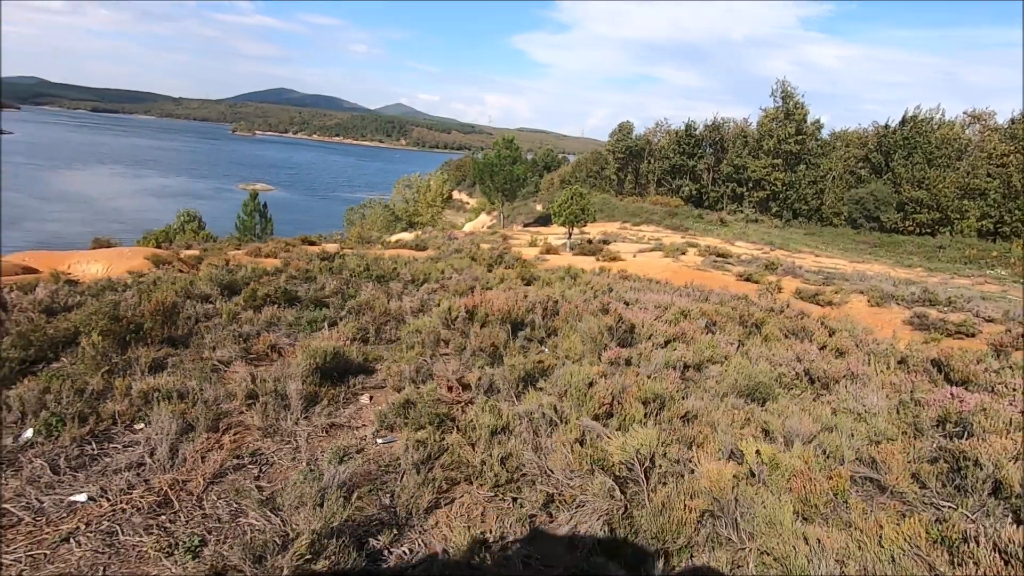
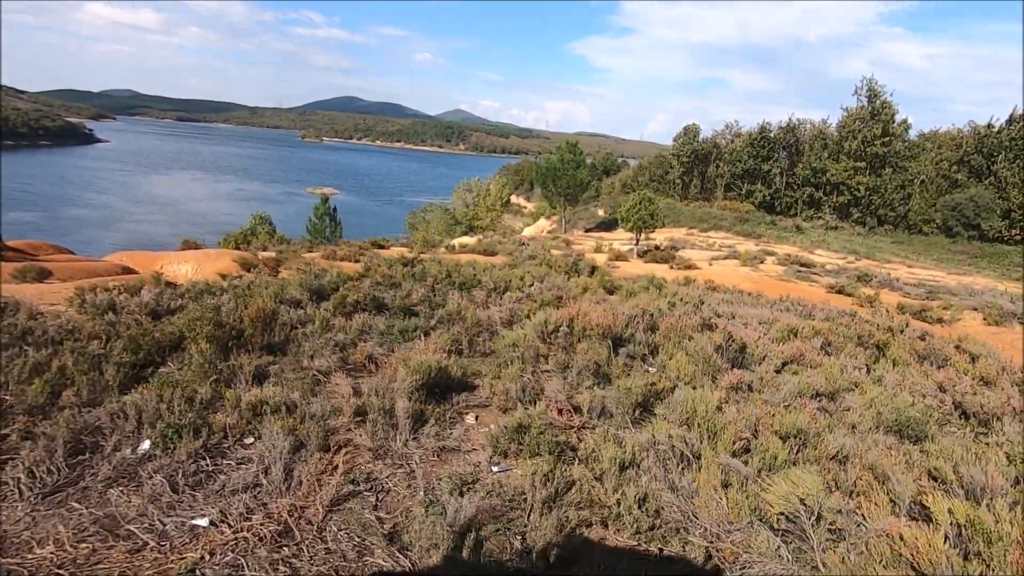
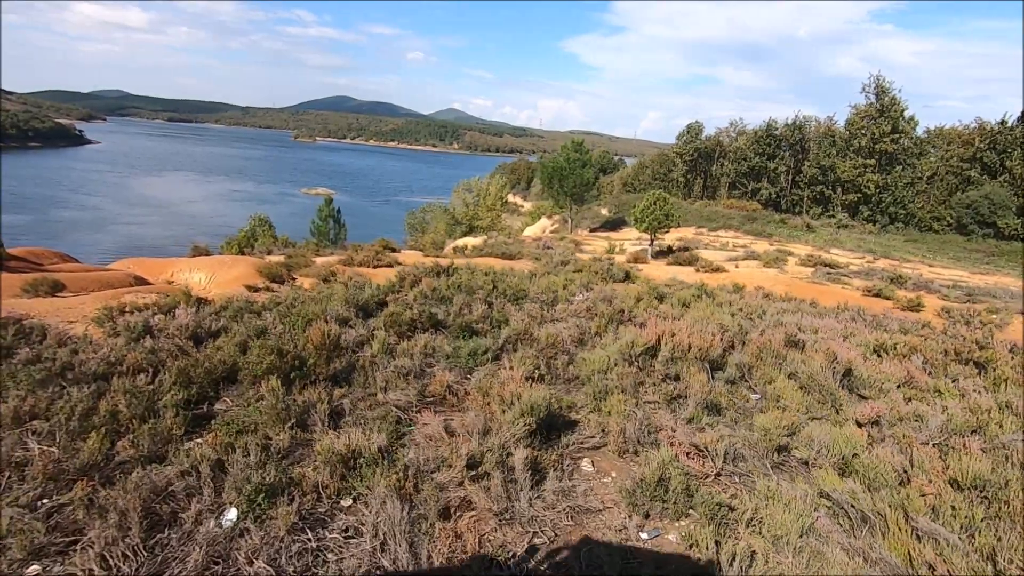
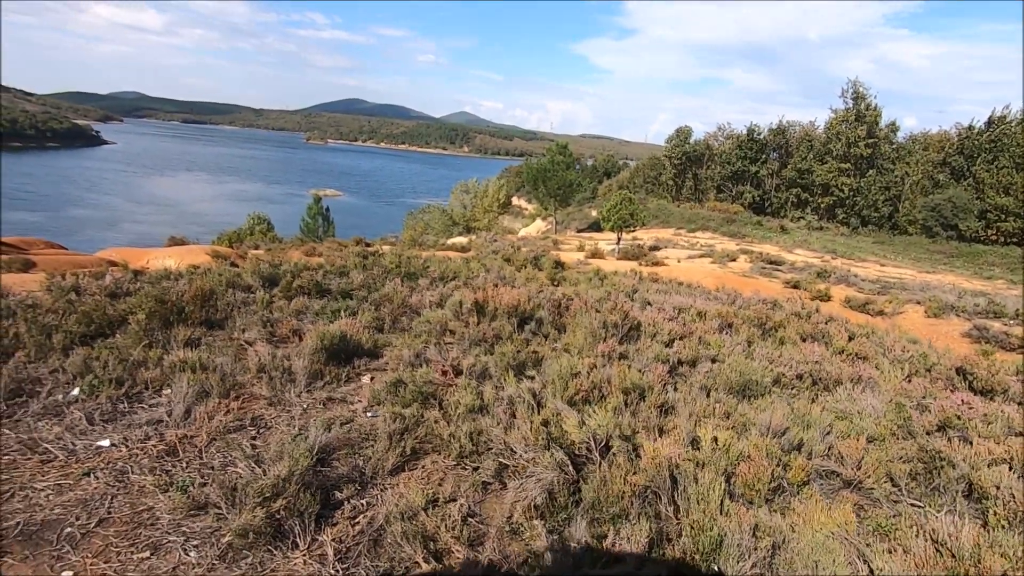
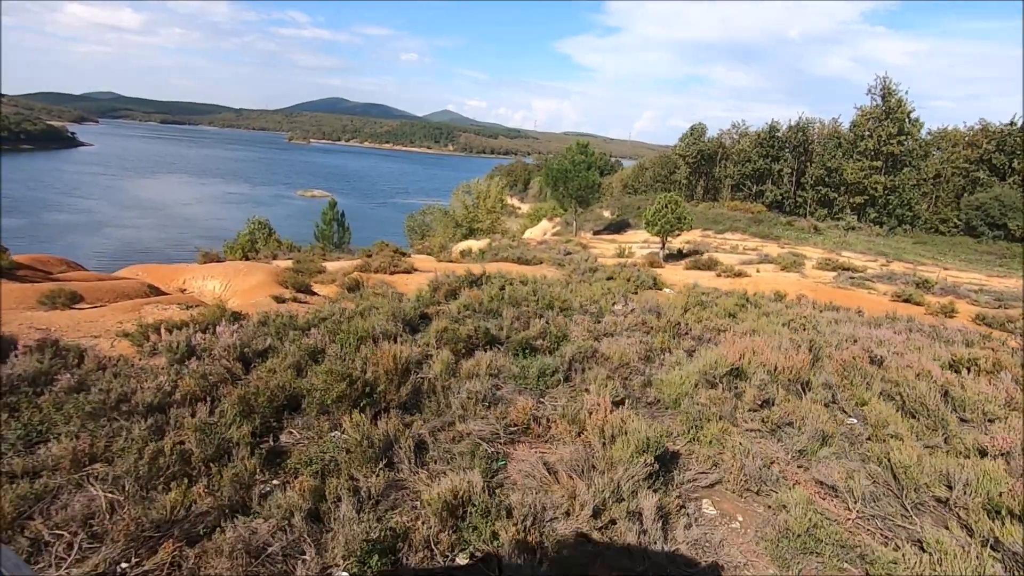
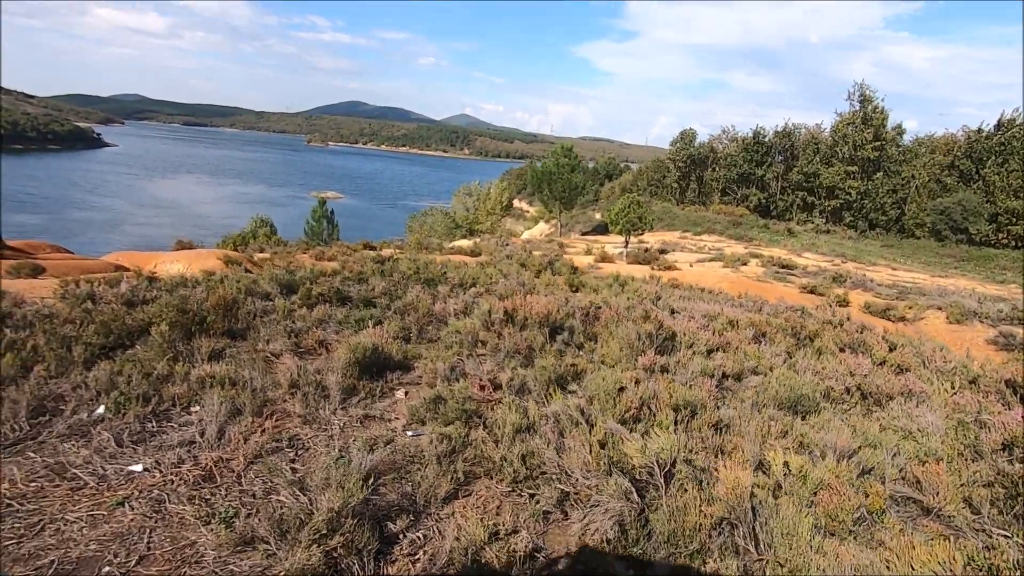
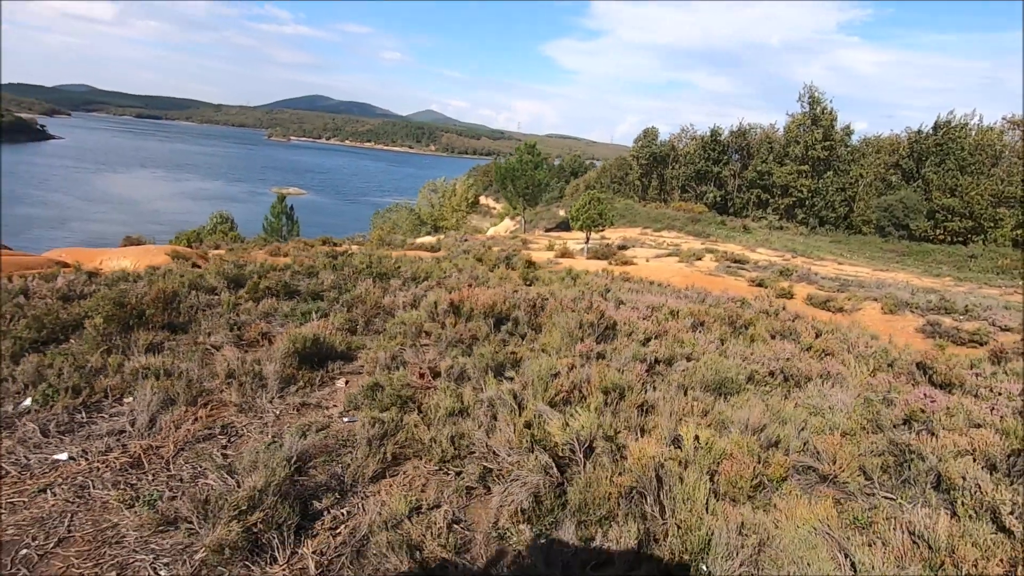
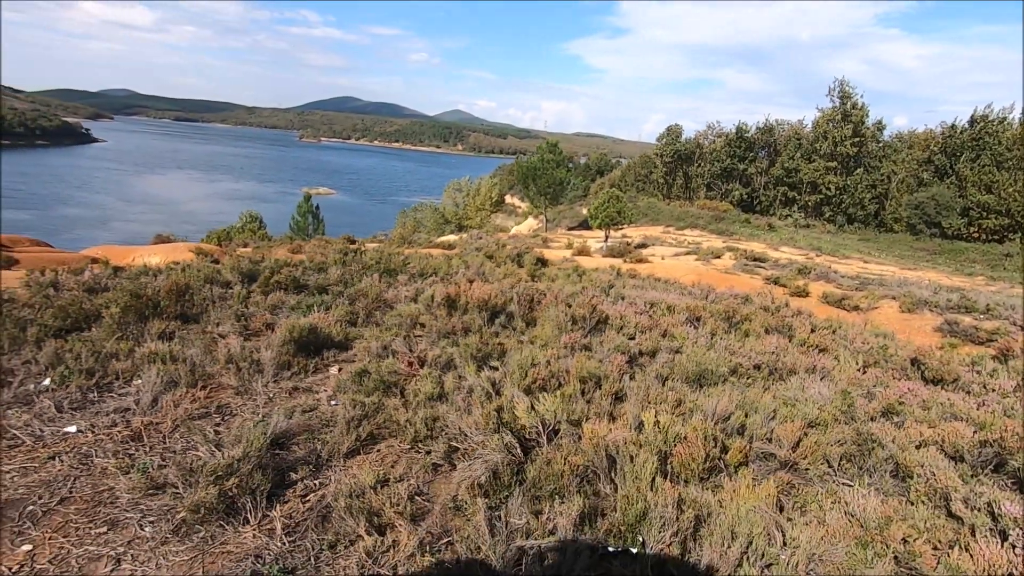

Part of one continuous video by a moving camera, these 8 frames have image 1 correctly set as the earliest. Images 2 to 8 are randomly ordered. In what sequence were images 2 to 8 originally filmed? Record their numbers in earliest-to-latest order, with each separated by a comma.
7, 8, 4, 6, 2, 3, 5
